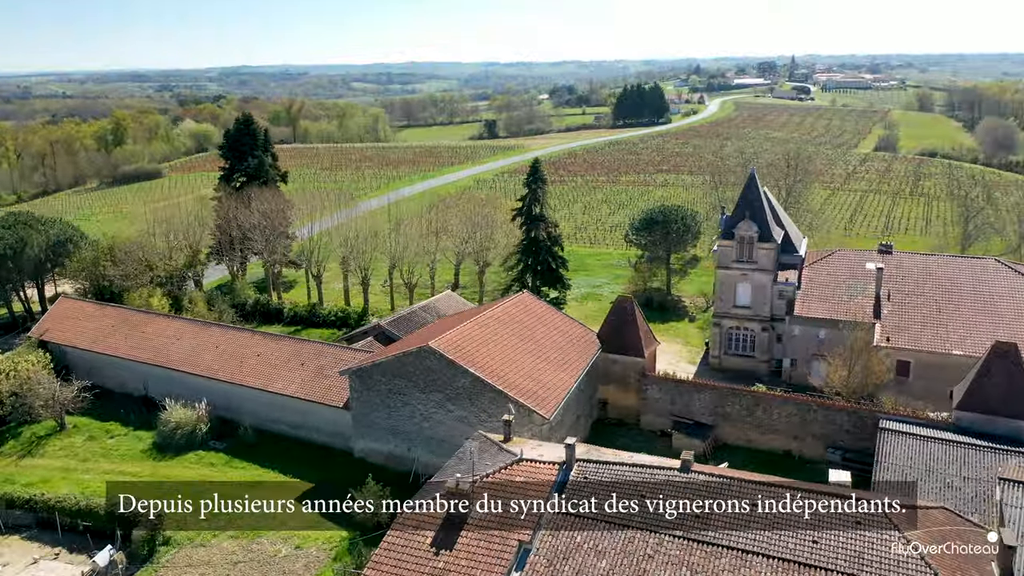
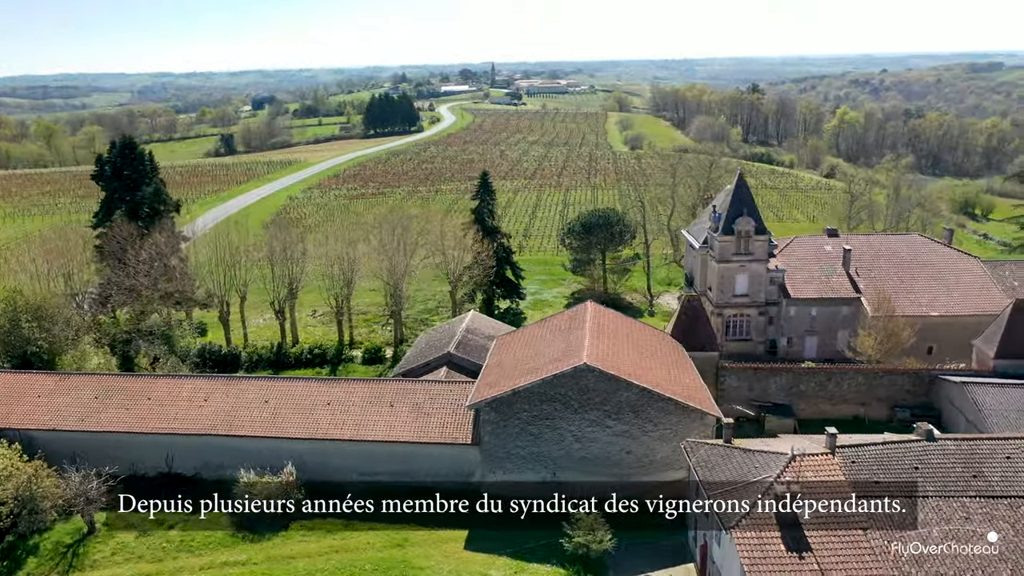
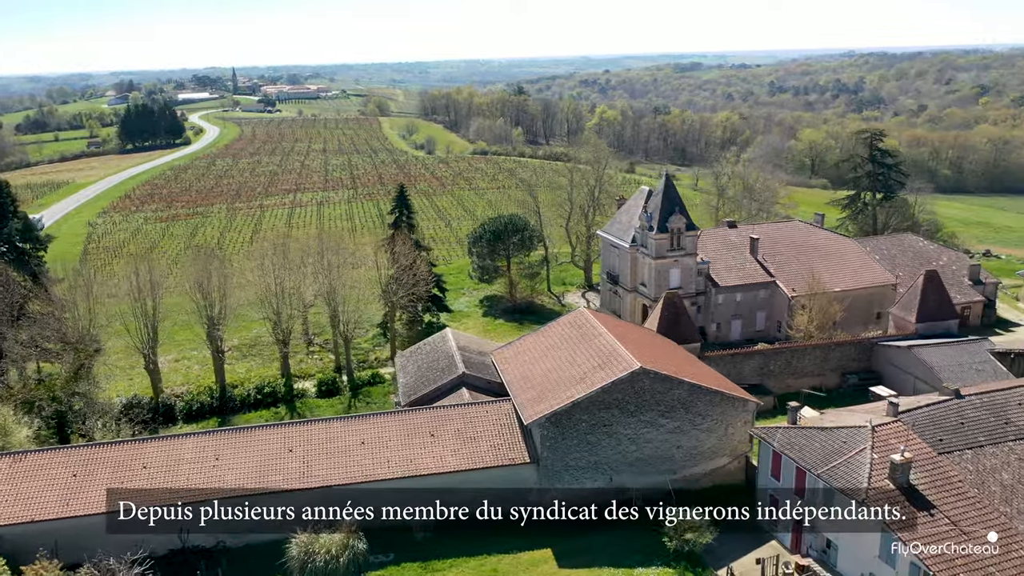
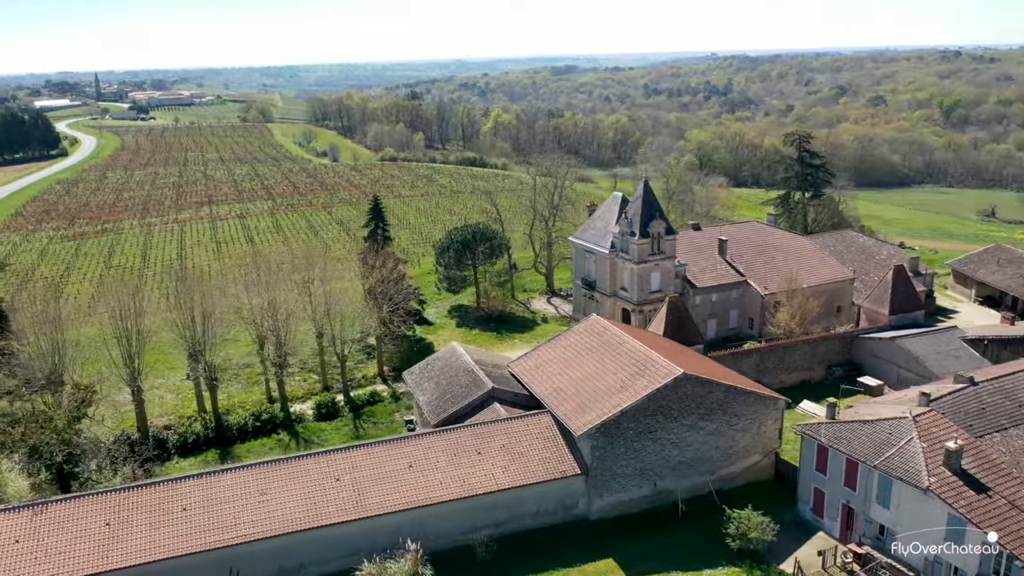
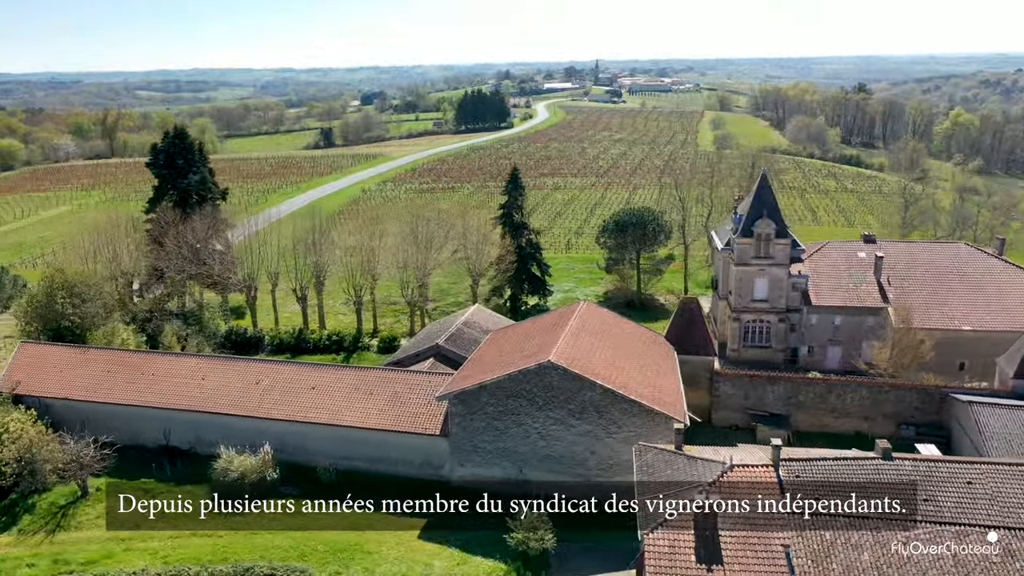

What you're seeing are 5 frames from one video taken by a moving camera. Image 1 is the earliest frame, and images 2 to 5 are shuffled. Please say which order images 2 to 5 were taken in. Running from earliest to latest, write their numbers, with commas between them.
5, 2, 3, 4
